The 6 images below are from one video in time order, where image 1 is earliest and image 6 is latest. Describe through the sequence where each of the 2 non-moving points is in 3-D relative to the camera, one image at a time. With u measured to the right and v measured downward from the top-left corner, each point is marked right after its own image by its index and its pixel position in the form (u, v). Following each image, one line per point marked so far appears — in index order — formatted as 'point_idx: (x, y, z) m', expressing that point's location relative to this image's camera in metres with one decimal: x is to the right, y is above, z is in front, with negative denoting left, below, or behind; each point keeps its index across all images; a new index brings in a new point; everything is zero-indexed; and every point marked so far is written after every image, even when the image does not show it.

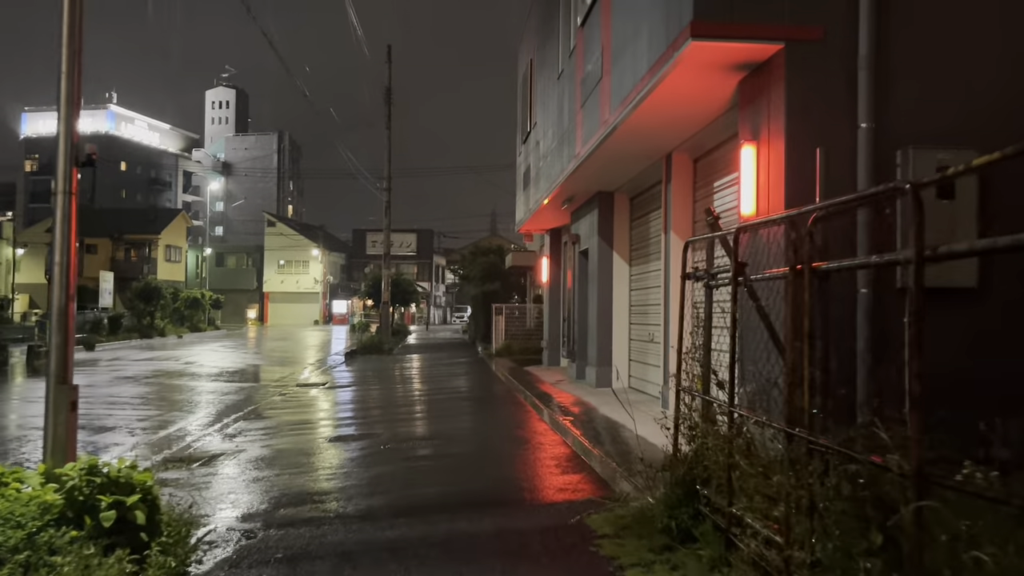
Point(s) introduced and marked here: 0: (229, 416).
0: (-4.8, -2.3, +14.8) m
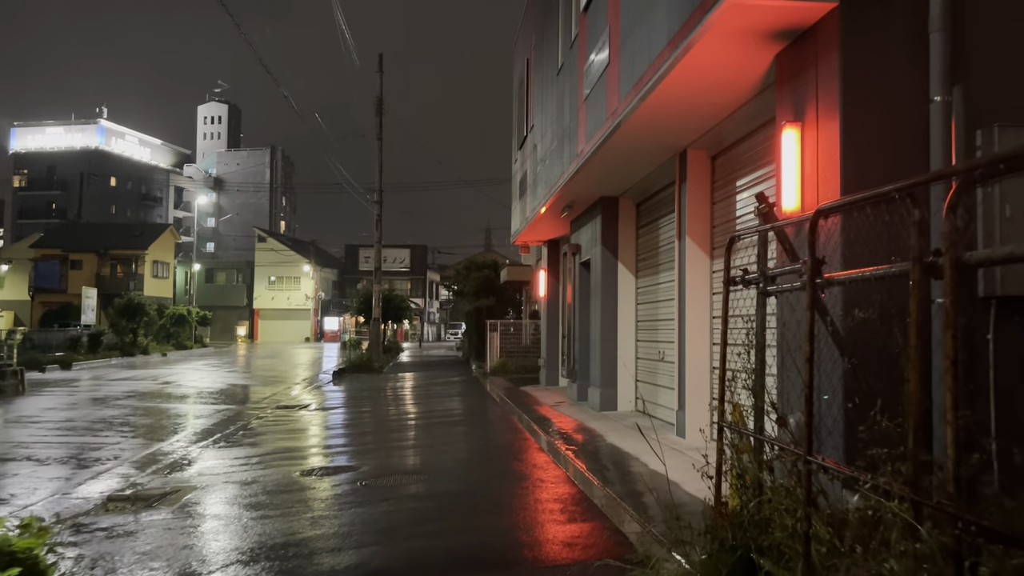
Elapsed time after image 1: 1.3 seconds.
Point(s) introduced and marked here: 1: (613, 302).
0: (-4.9, -2.5, +13.5) m
1: (+1.6, -0.2, +12.7) m
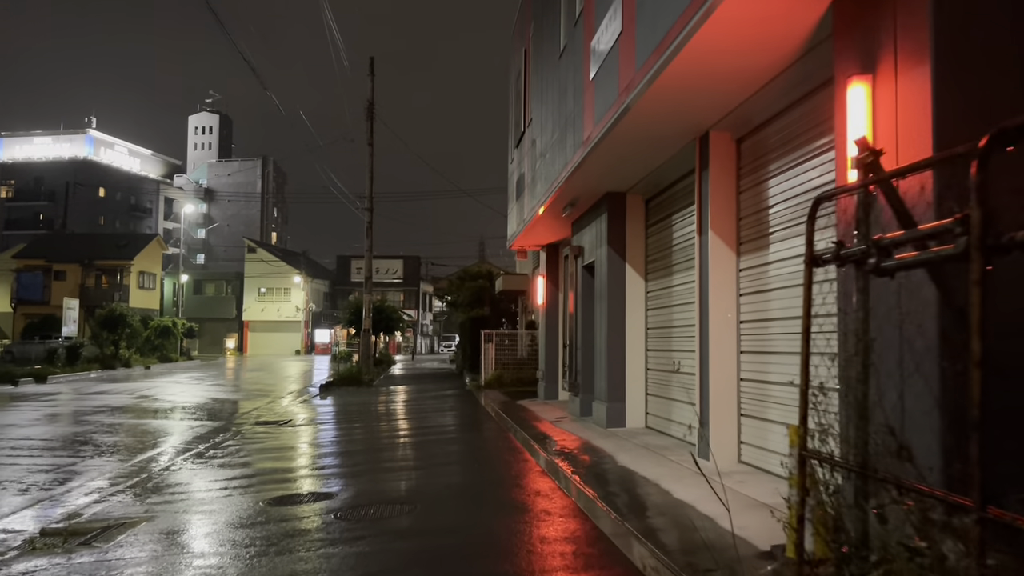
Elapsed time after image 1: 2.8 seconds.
0: (-4.9, -2.6, +12.3) m
1: (+1.6, -0.3, +11.6) m
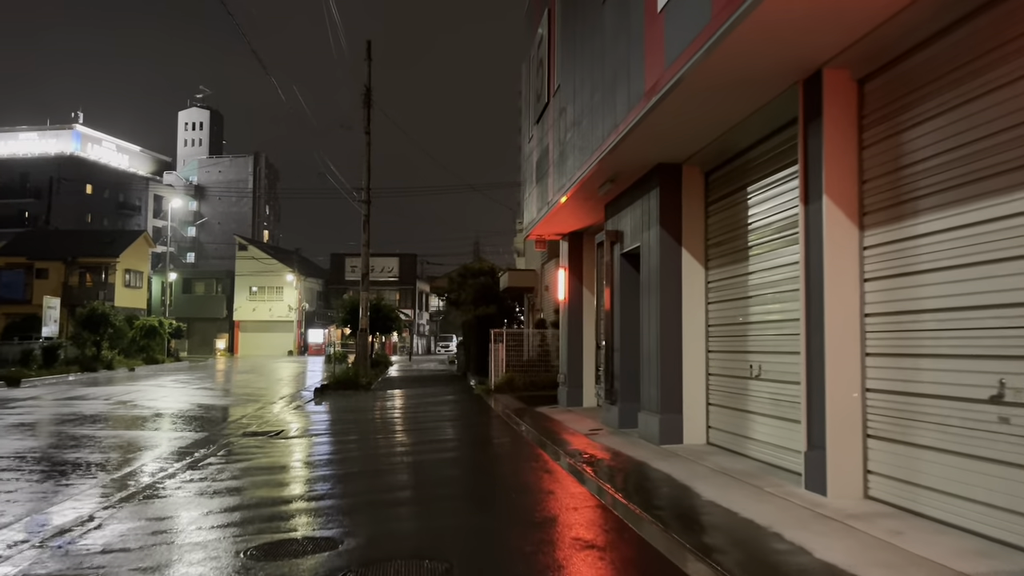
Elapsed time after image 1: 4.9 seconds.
0: (-4.5, -2.5, +10.4) m
1: (+2.0, -0.2, +9.7) m
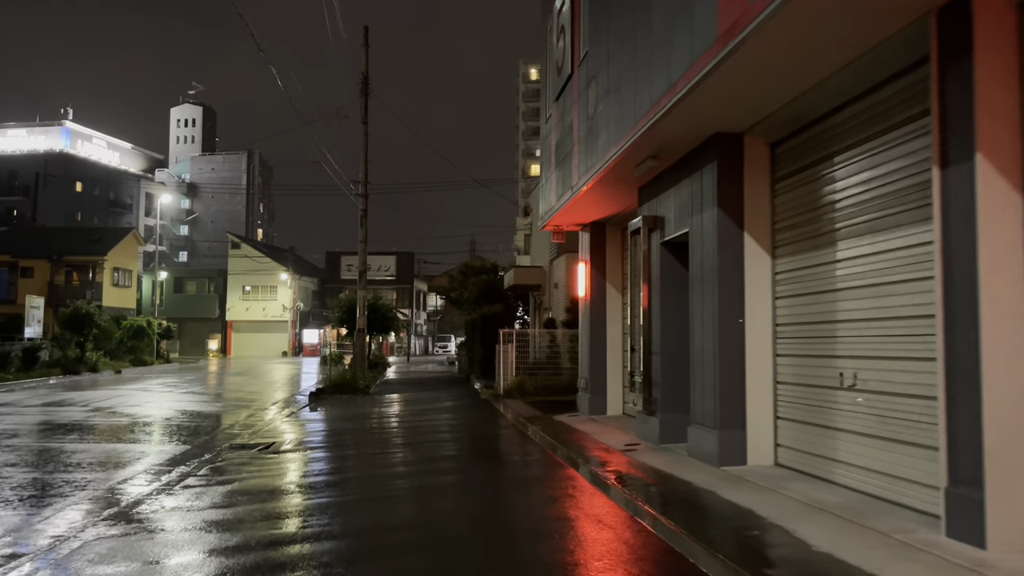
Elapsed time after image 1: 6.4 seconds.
0: (-4.2, -2.4, +8.8) m
1: (+2.3, -0.1, +8.2) m
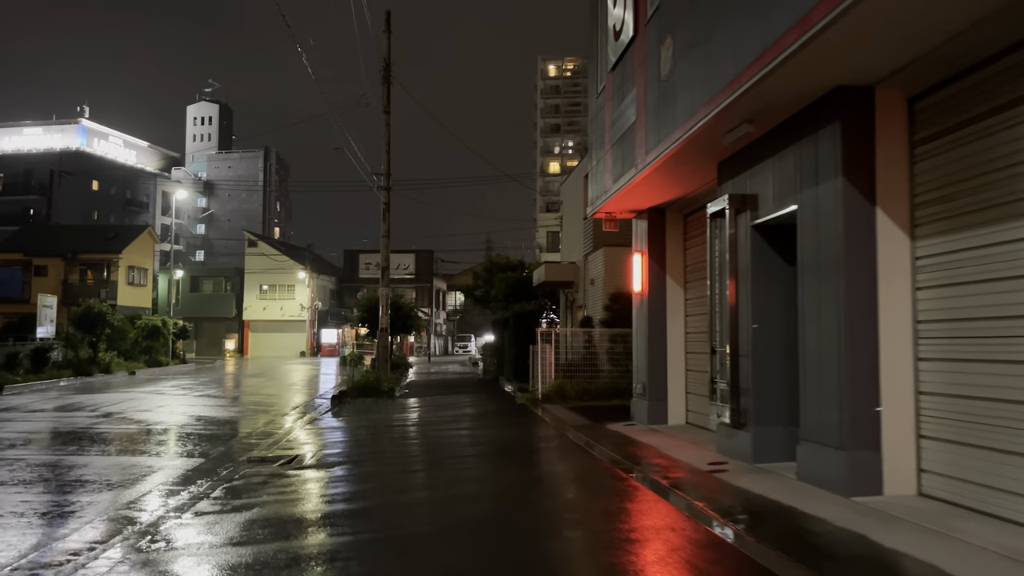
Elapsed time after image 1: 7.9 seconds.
0: (-3.5, -2.3, +7.4) m
1: (+3.0, 0.0, +6.7) m
